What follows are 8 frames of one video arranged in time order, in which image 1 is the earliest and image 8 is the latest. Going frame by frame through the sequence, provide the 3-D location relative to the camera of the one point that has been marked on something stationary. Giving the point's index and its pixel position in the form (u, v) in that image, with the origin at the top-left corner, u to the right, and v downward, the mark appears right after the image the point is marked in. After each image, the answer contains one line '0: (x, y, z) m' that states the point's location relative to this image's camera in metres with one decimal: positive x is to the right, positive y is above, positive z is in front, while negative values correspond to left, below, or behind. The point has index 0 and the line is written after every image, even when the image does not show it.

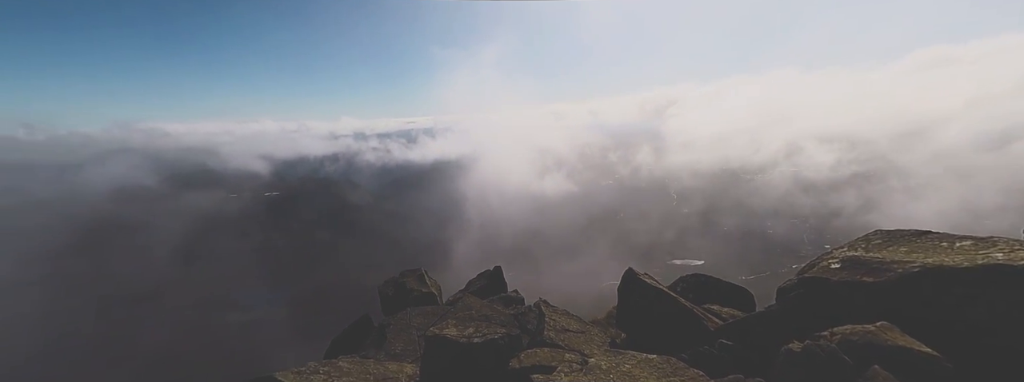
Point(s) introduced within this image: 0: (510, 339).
0: (0.0, -6.3, +16.8) m
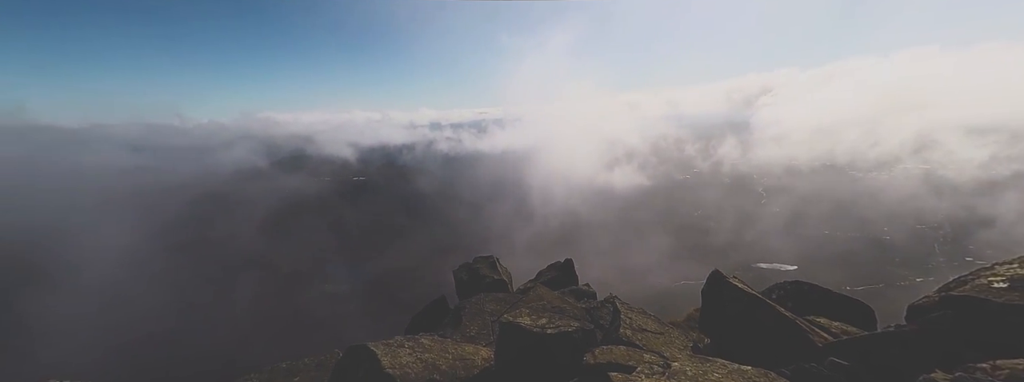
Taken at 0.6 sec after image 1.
0: (+3.1, -6.1, +16.8) m
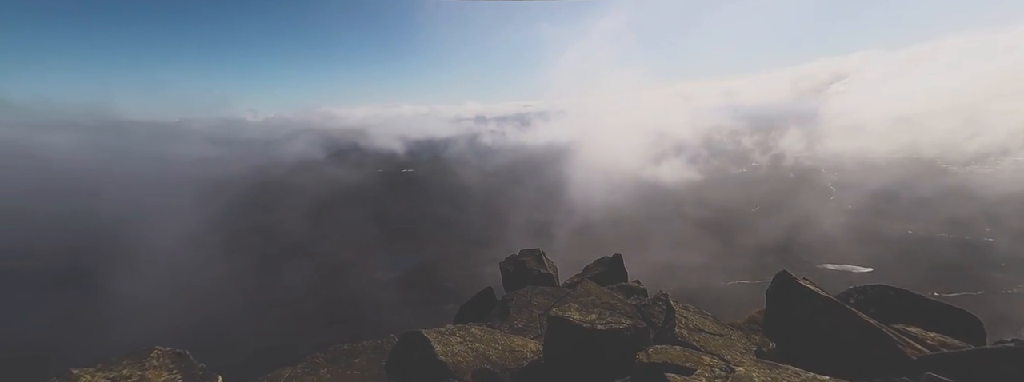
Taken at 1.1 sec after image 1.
0: (+5.2, -5.9, +16.5) m
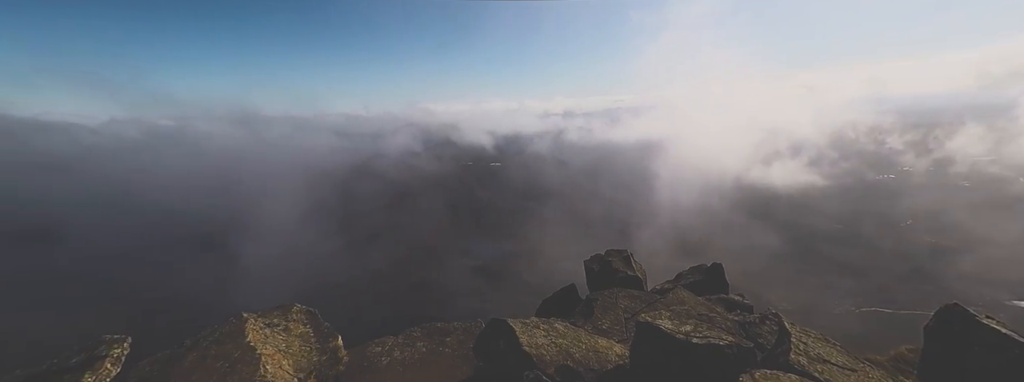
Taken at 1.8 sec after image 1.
0: (+8.7, -6.1, +15.2) m
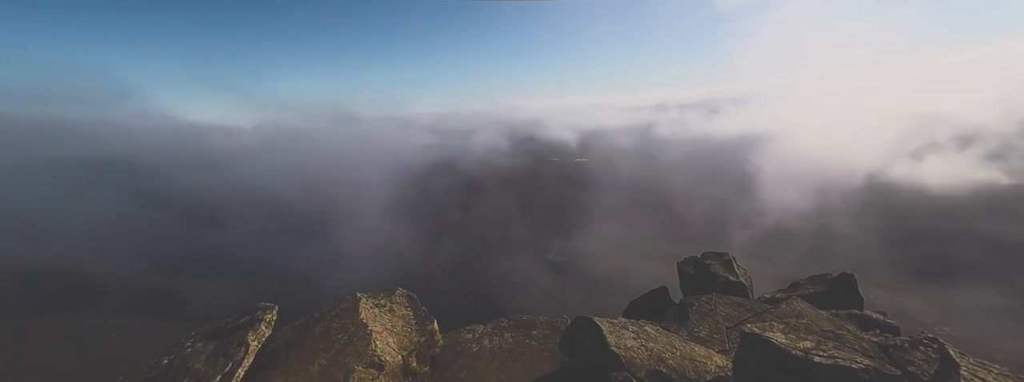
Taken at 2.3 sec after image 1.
0: (+12.0, -6.1, +13.0) m
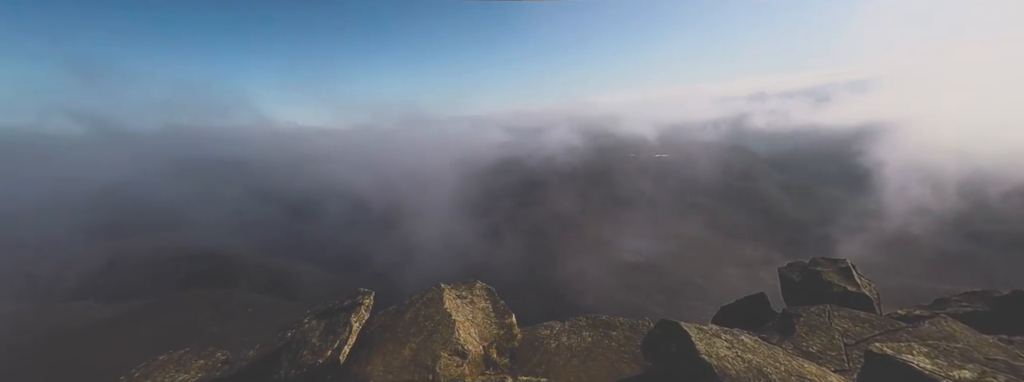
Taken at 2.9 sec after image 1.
0: (+14.4, -6.0, +10.2) m
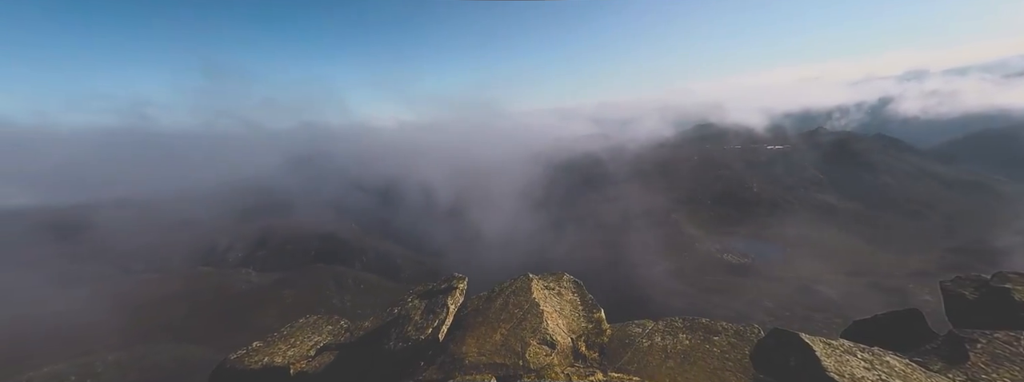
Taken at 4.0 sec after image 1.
0: (+16.3, -5.8, +6.2) m
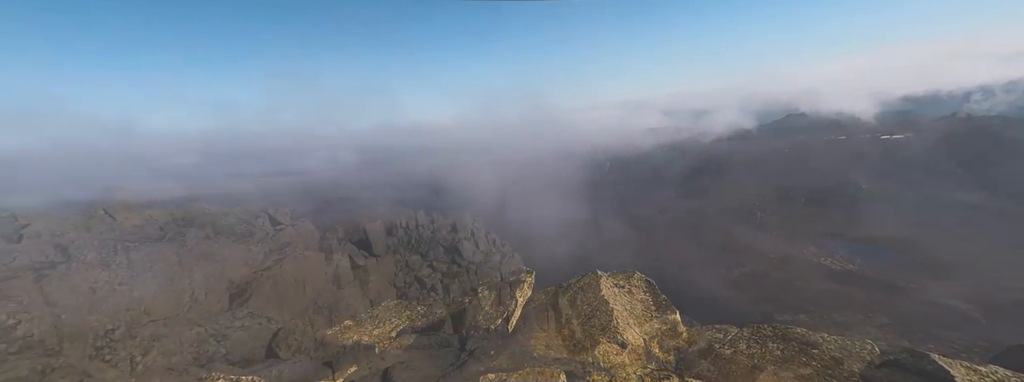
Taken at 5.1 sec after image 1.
0: (+17.0, -5.7, +2.8) m
